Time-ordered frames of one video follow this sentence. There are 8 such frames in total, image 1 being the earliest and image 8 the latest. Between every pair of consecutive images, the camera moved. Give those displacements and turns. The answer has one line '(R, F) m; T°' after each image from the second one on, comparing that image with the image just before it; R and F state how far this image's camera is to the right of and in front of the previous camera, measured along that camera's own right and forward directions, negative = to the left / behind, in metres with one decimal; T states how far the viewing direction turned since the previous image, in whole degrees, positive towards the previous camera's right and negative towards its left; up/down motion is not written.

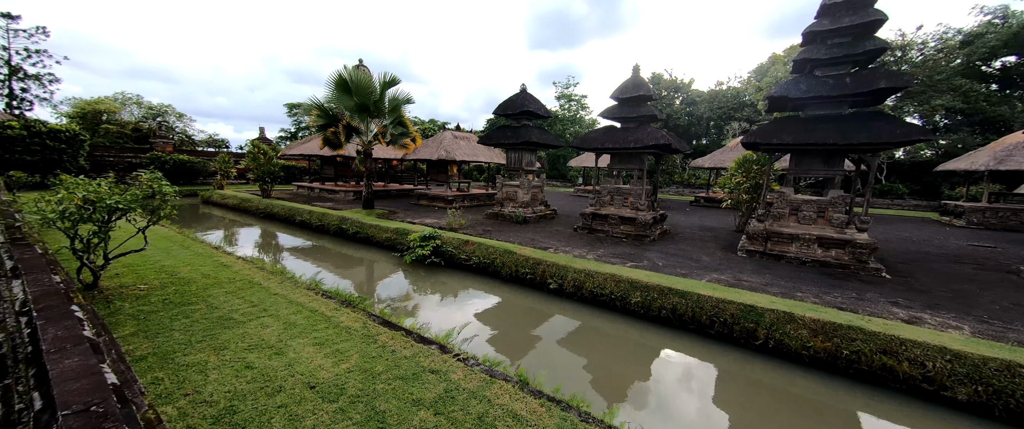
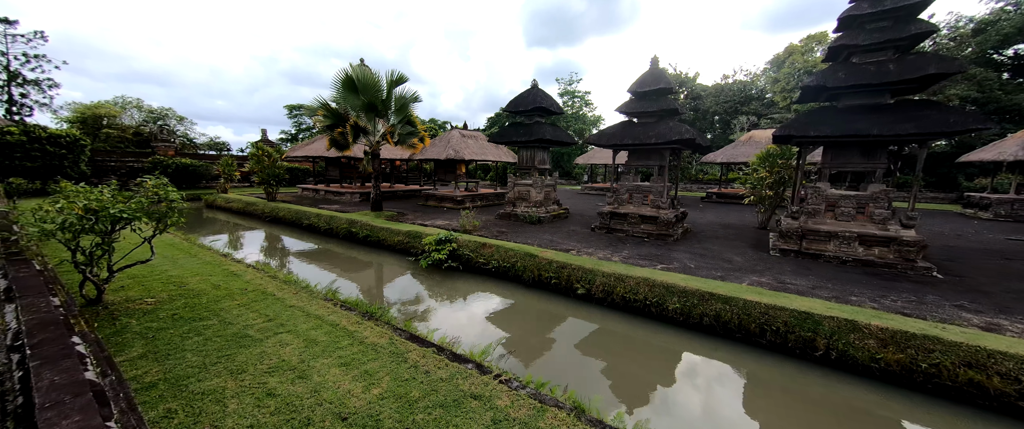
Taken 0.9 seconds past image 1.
(-0.4, +0.3) m; 0°
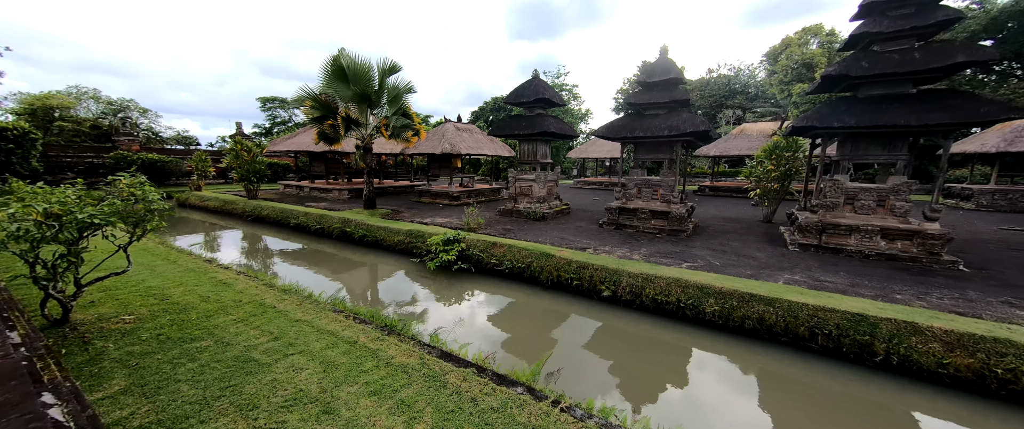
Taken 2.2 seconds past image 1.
(-0.6, +0.4) m; +3°
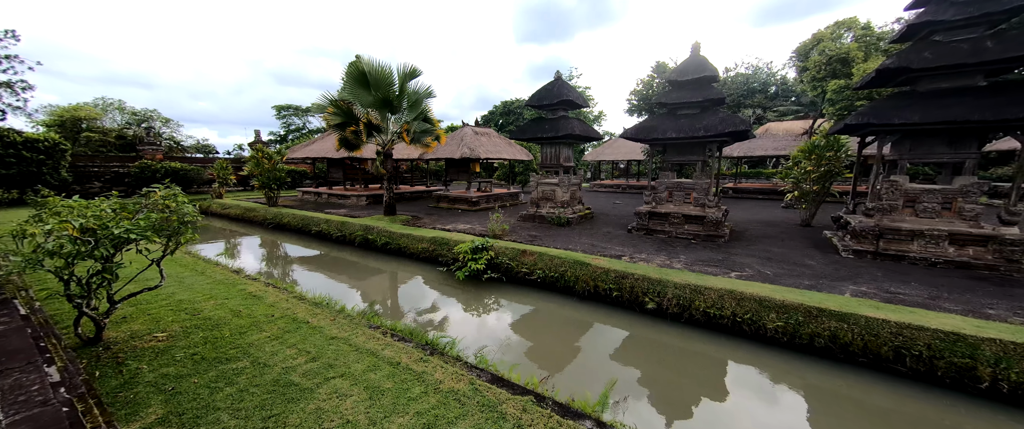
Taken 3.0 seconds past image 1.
(-0.4, +0.2) m; -2°
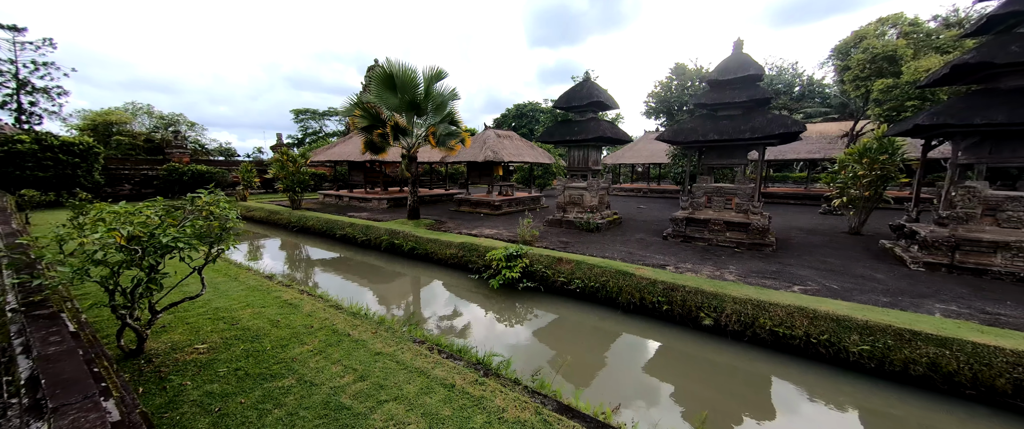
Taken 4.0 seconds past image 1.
(-0.5, +0.2) m; -2°
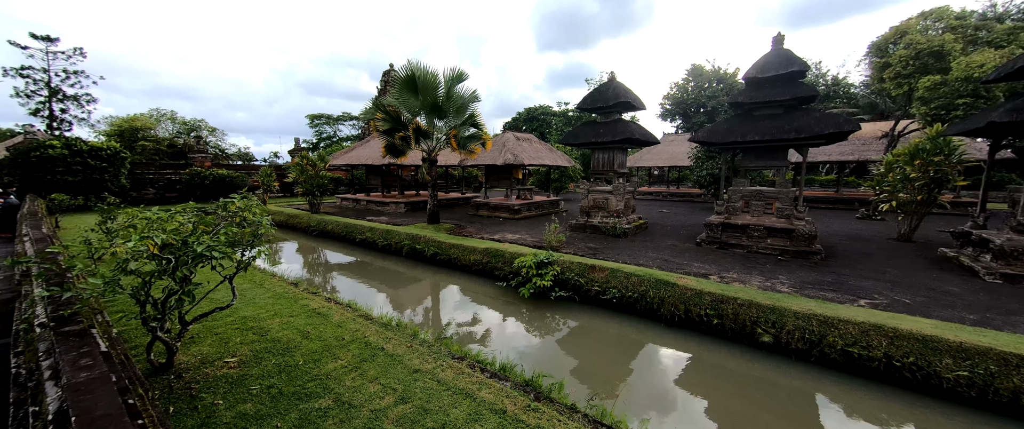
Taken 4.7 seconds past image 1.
(-0.4, +0.3) m; -2°
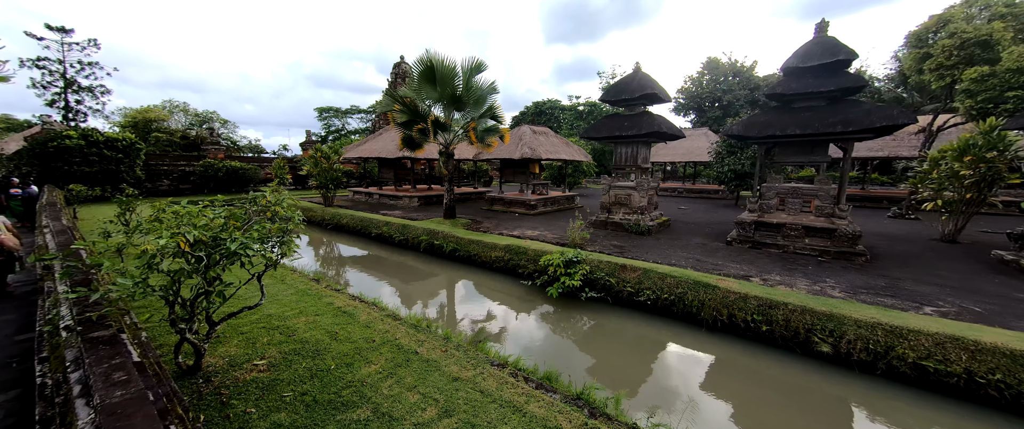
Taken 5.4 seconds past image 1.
(-0.4, +0.2) m; -1°
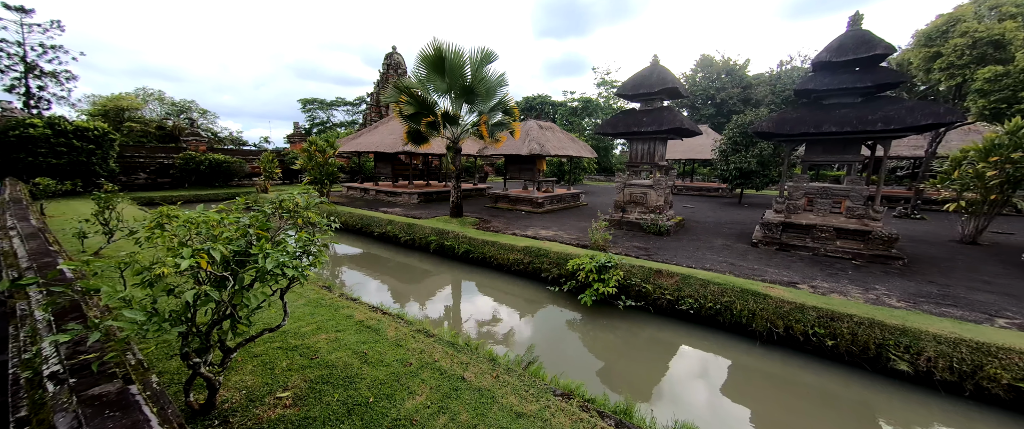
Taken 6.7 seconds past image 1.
(-0.7, +0.4) m; +2°
